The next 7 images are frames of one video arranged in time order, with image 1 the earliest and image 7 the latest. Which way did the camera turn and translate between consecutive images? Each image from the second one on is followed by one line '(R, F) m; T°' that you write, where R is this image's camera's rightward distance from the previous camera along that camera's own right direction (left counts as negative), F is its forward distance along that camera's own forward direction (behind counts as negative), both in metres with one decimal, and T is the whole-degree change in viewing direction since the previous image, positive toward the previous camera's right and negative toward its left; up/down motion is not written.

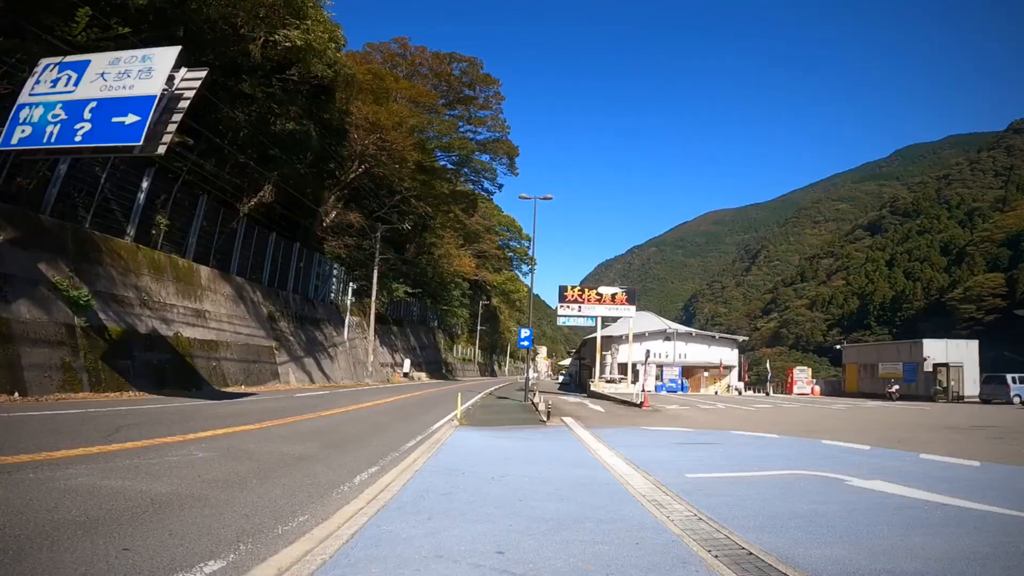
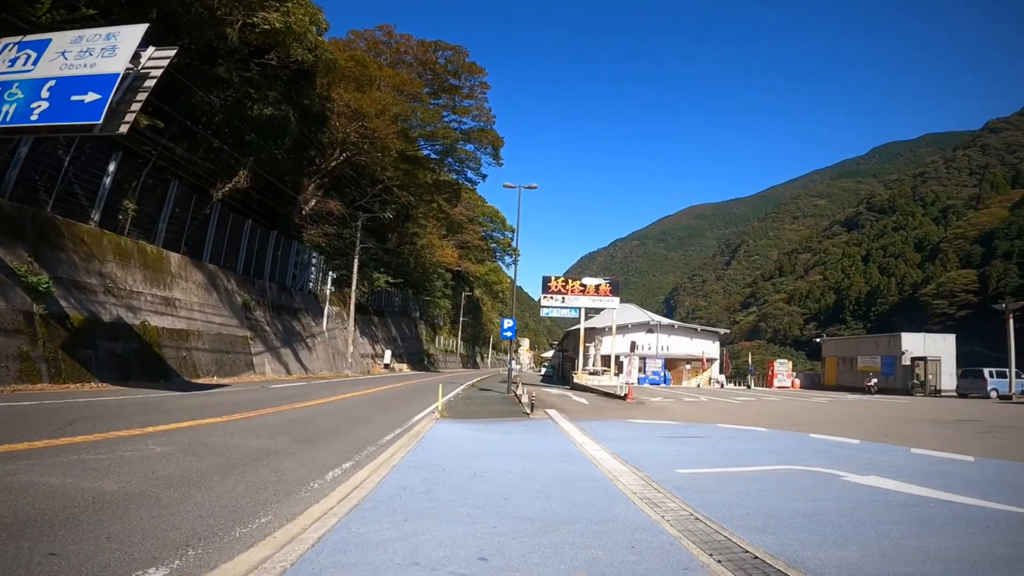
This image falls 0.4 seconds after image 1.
(0.0, +0.5) m; +2°
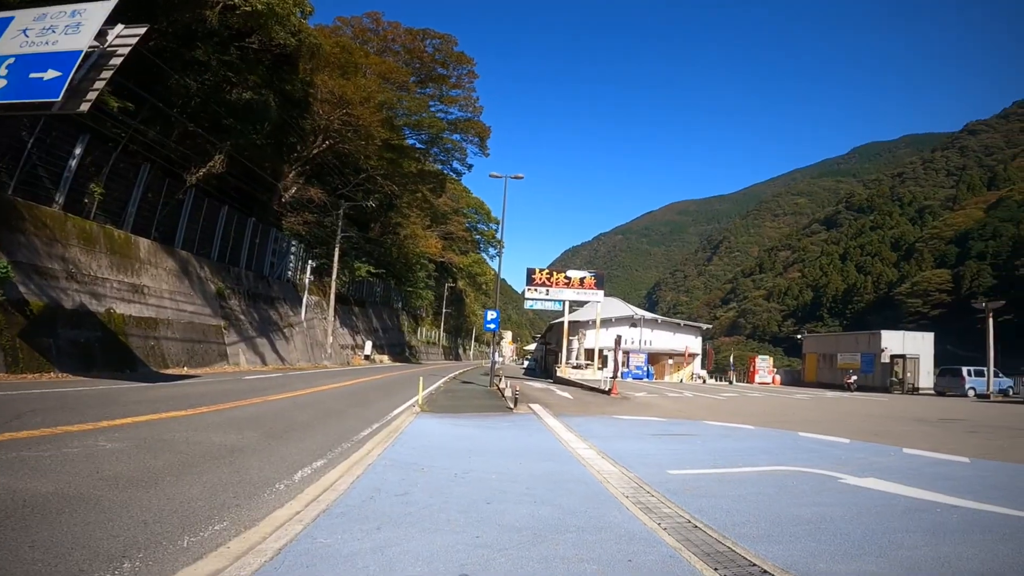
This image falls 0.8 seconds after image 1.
(0.0, +0.5) m; +2°
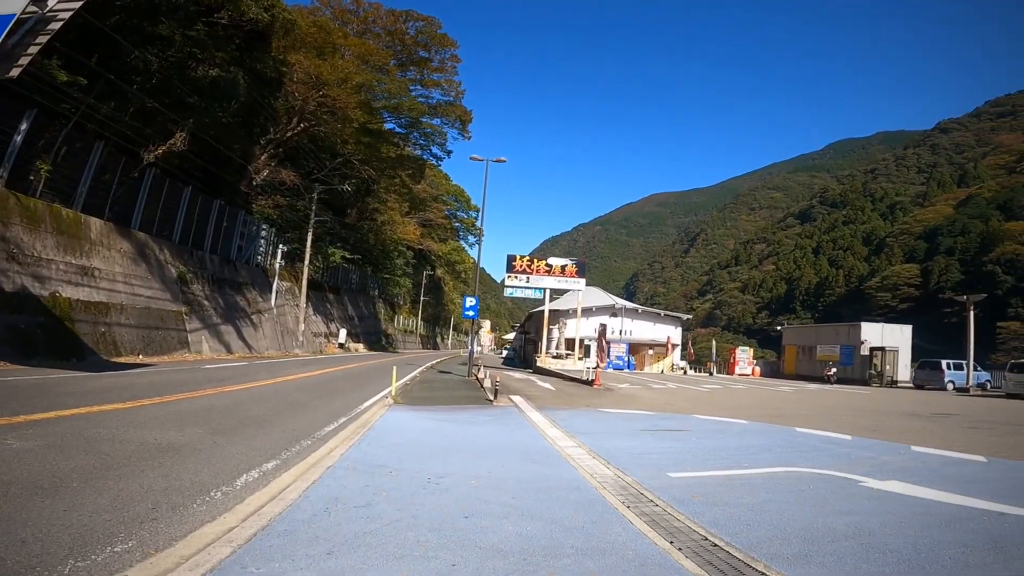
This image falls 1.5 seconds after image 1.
(-0.1, +0.9) m; +2°
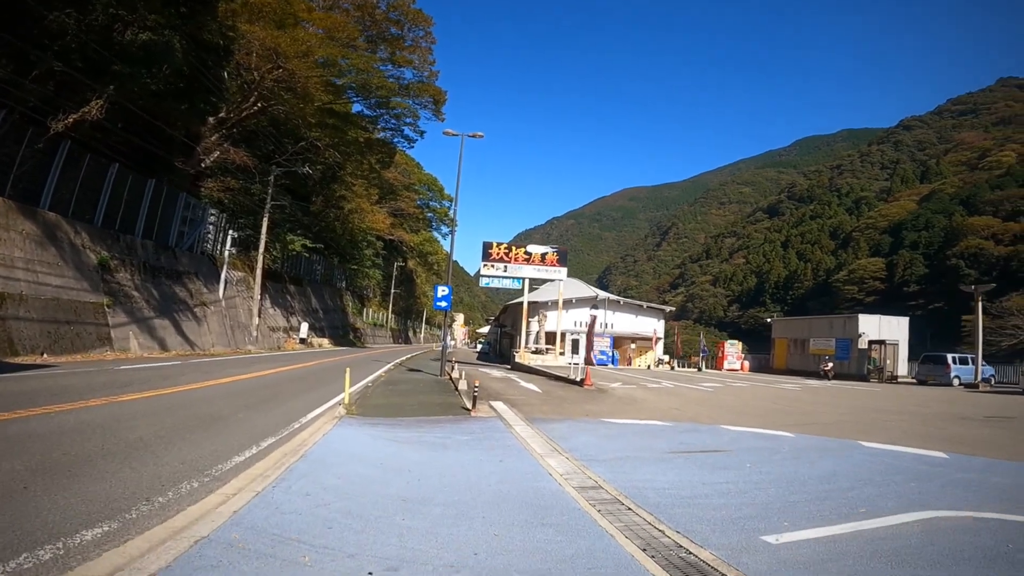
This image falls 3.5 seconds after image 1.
(-0.2, +2.9) m; +2°
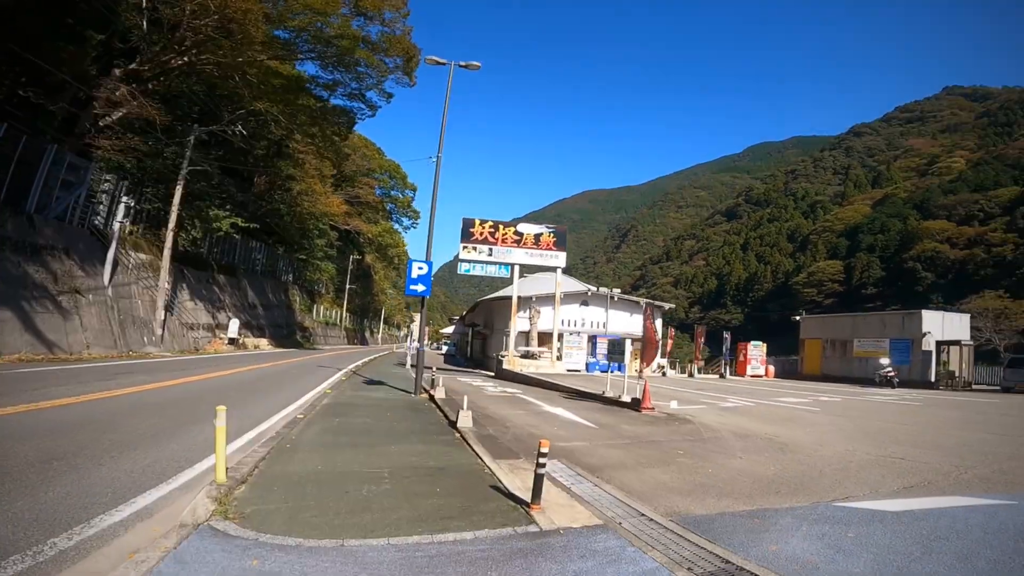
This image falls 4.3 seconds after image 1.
(-1.2, +7.1) m; +4°
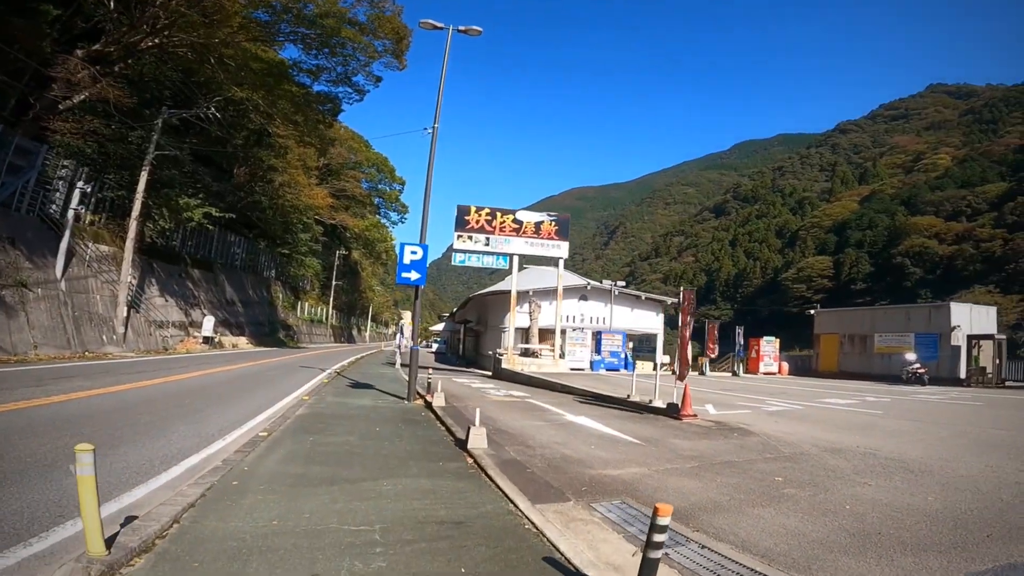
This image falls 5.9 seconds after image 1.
(-0.4, +2.2) m; +1°
